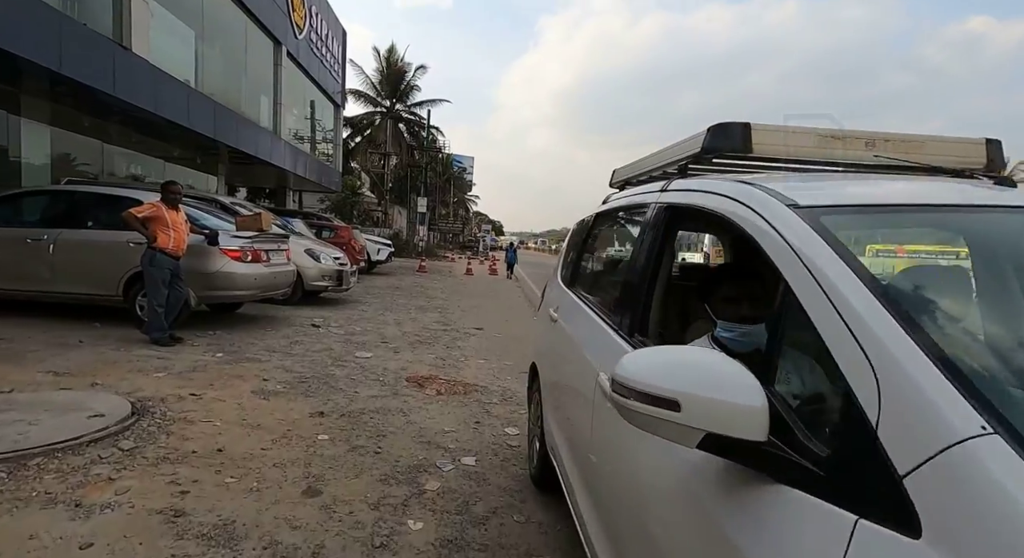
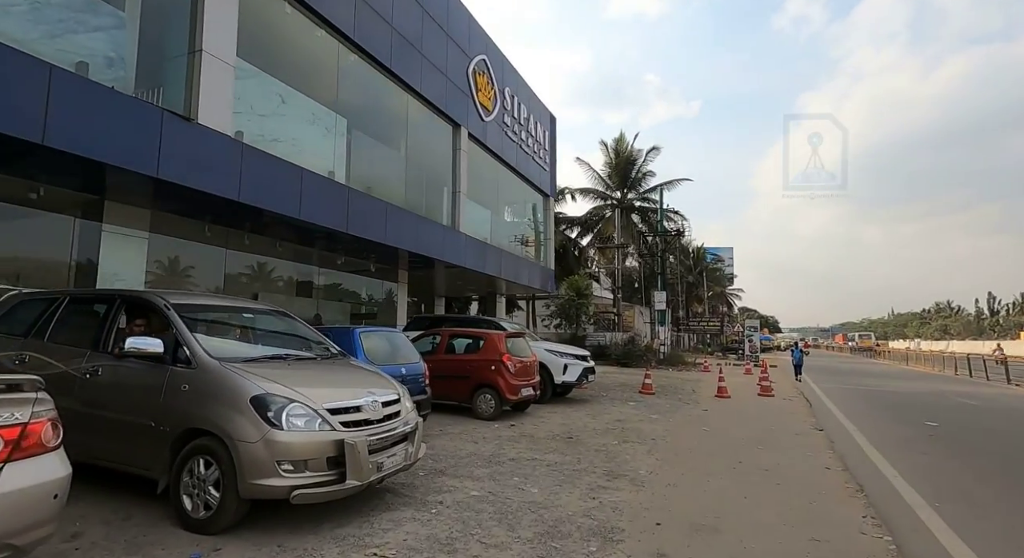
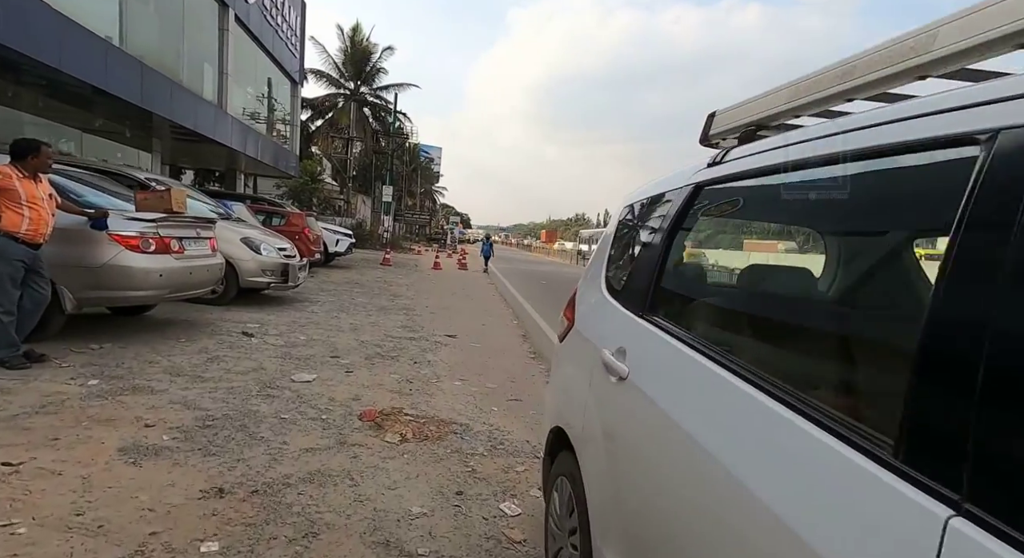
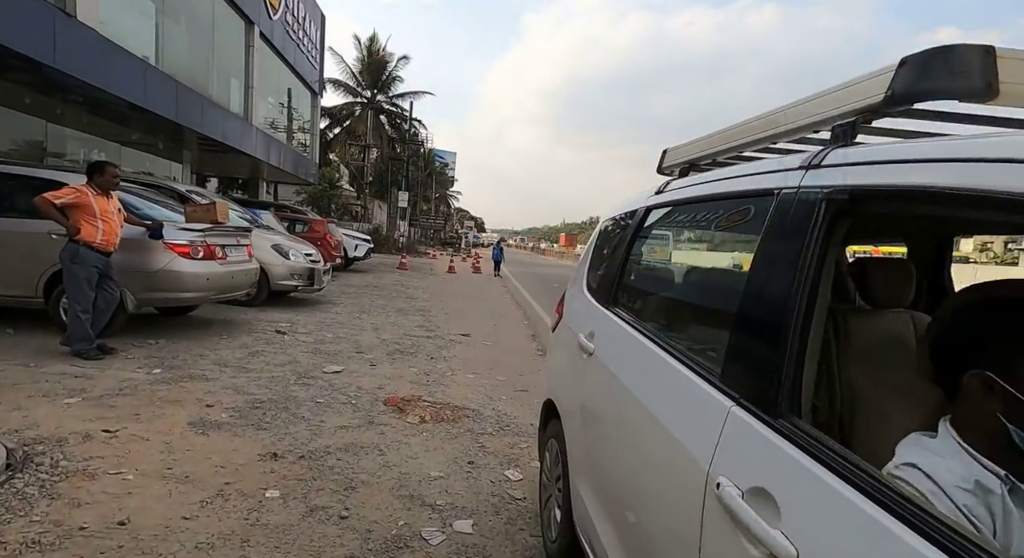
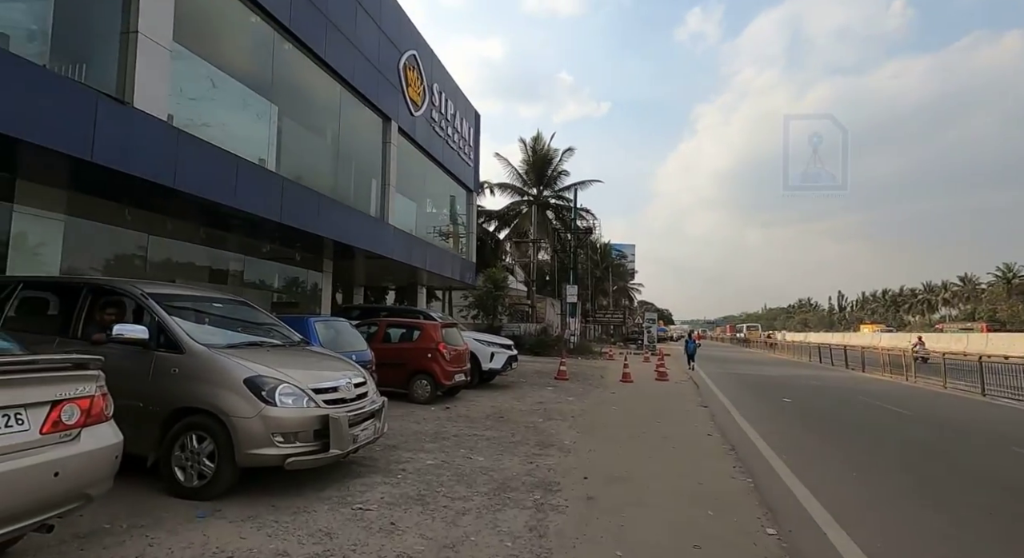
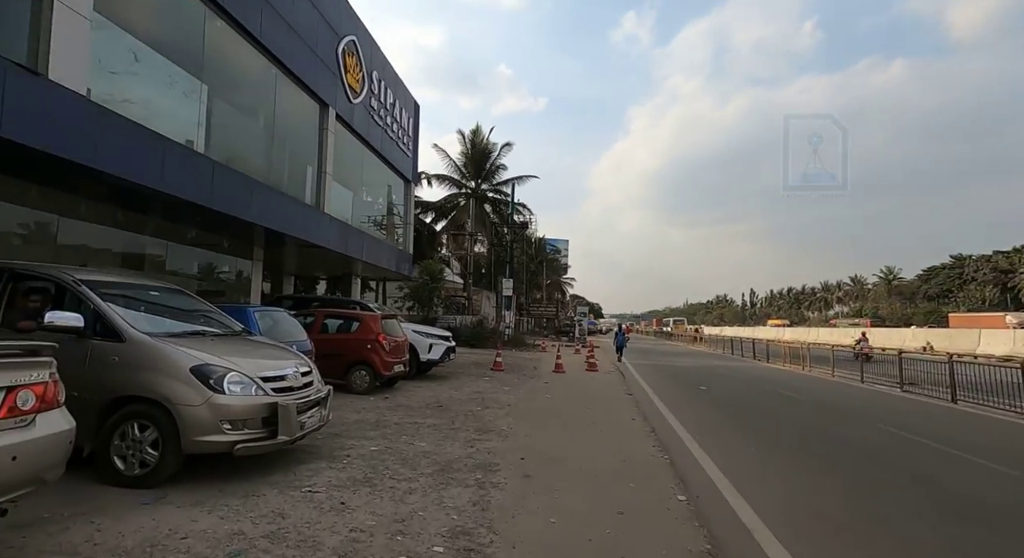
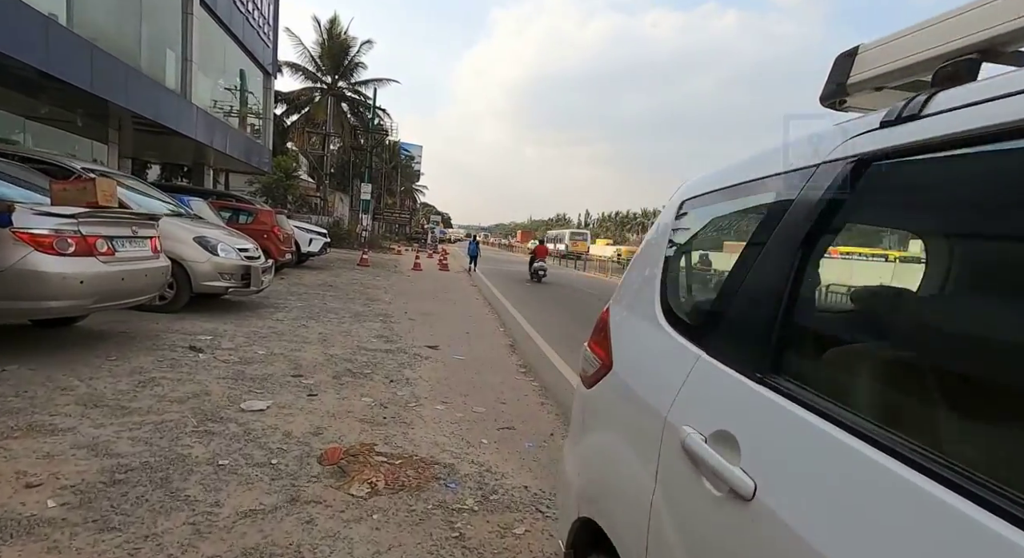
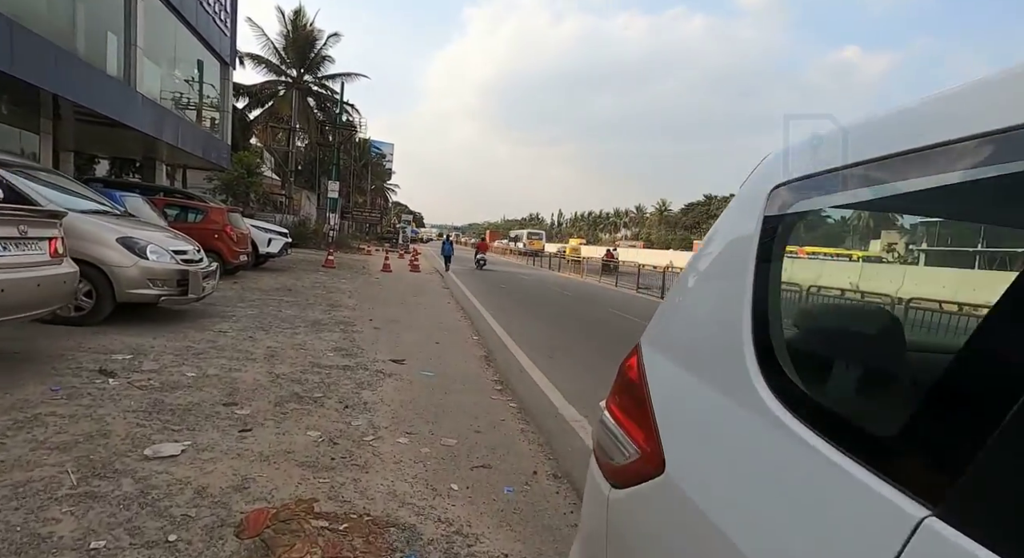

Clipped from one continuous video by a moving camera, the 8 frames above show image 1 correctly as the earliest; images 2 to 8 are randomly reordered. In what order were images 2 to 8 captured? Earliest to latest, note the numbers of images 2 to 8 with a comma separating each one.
4, 3, 7, 8, 6, 5, 2
